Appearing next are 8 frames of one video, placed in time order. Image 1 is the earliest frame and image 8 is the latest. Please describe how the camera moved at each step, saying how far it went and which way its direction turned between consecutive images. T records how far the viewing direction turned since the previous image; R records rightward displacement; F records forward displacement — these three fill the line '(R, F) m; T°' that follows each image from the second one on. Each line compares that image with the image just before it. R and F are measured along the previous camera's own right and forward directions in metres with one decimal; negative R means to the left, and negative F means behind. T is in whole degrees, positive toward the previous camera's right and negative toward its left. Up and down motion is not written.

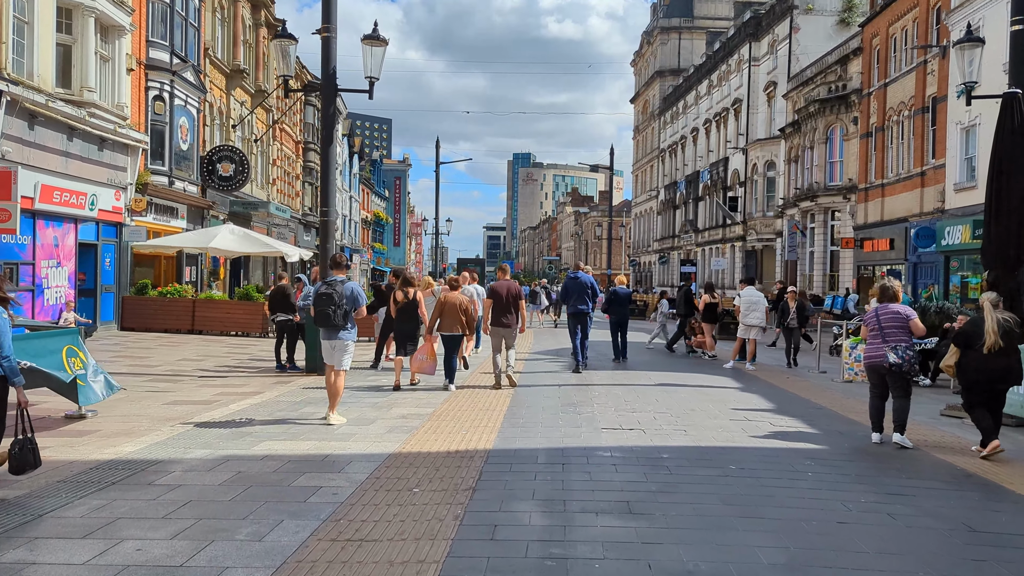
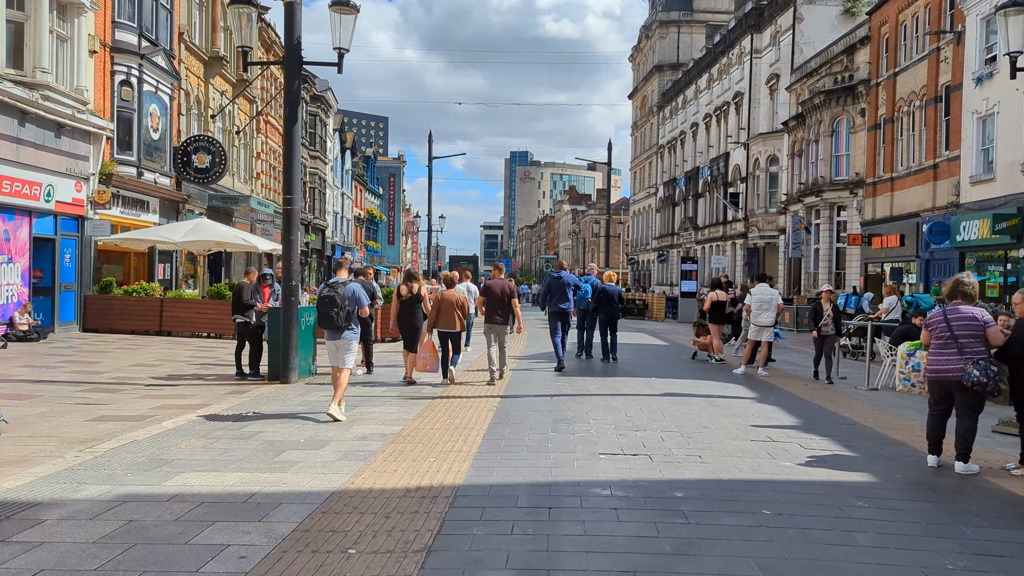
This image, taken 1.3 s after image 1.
(+0.1, +1.3) m; 0°
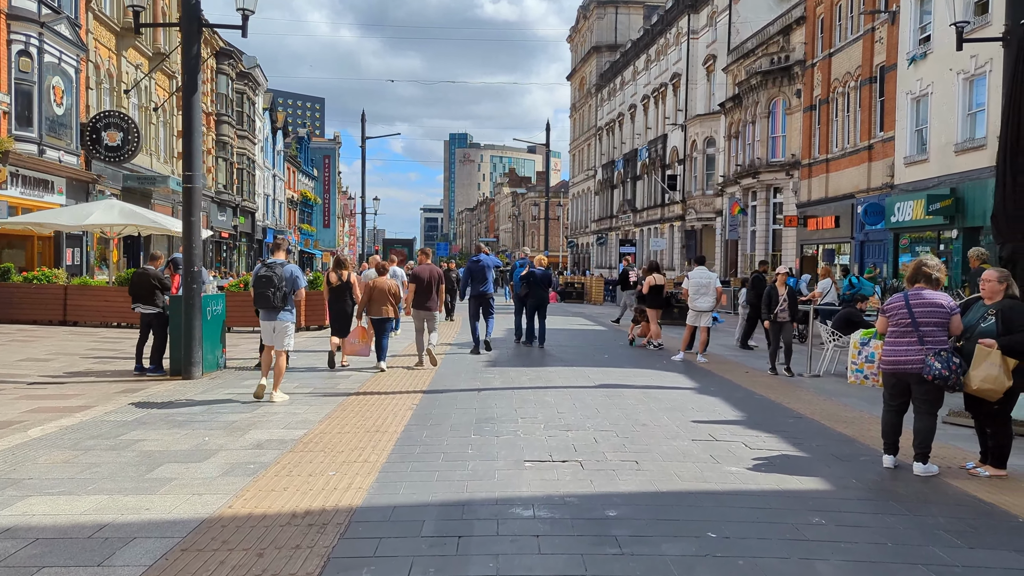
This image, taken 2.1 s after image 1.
(+0.2, +0.8) m; +4°
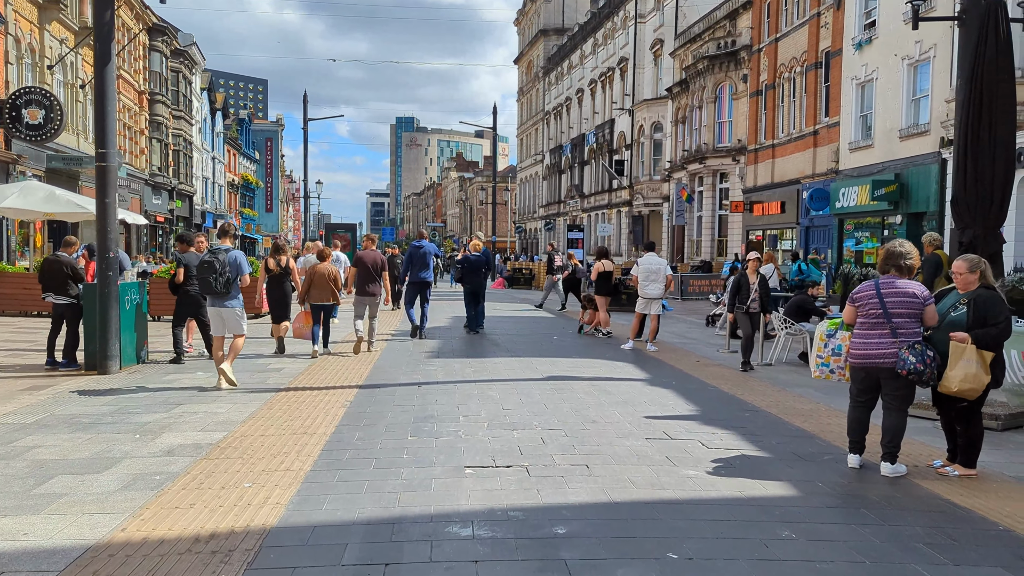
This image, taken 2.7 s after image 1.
(+0.1, +0.5) m; +3°
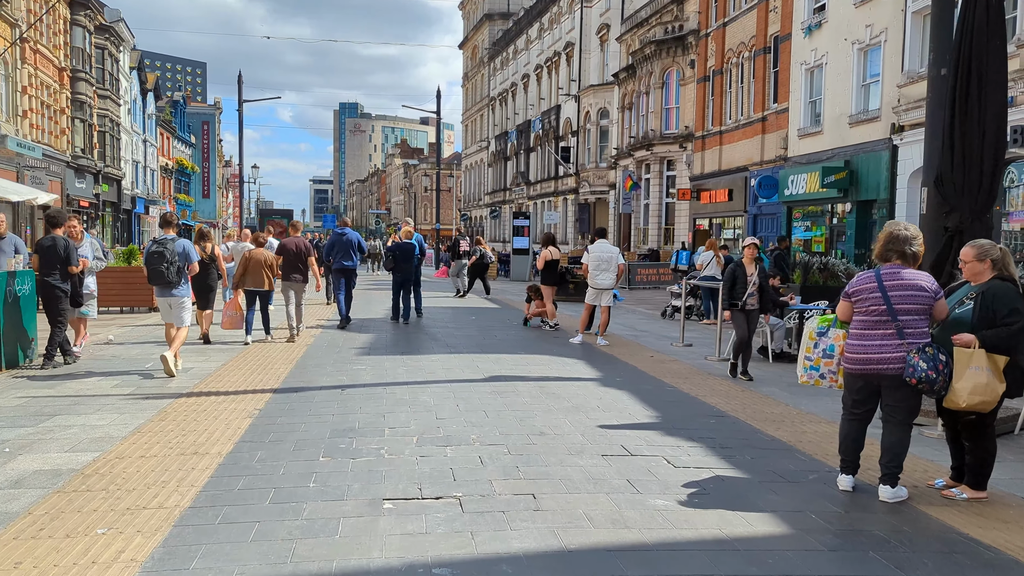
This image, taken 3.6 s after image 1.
(+0.1, +0.9) m; +4°
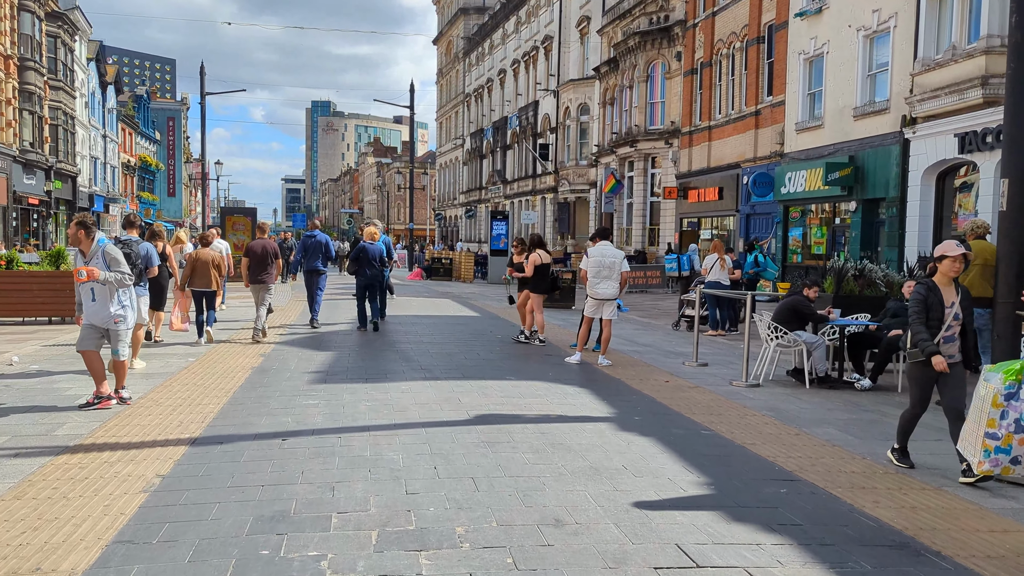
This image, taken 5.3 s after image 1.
(-0.1, +1.7) m; +2°
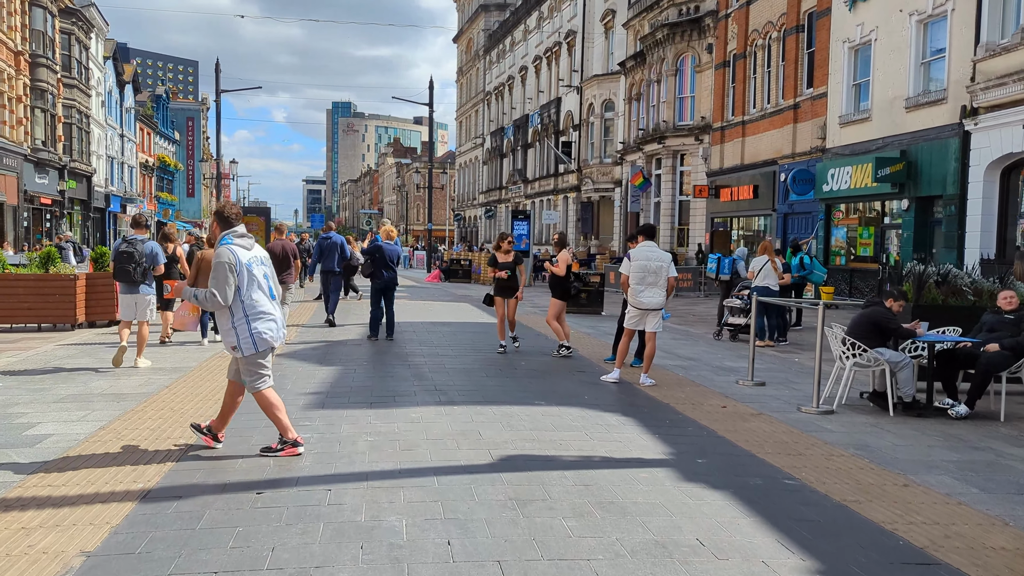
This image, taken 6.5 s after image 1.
(-0.1, +1.3) m; -1°
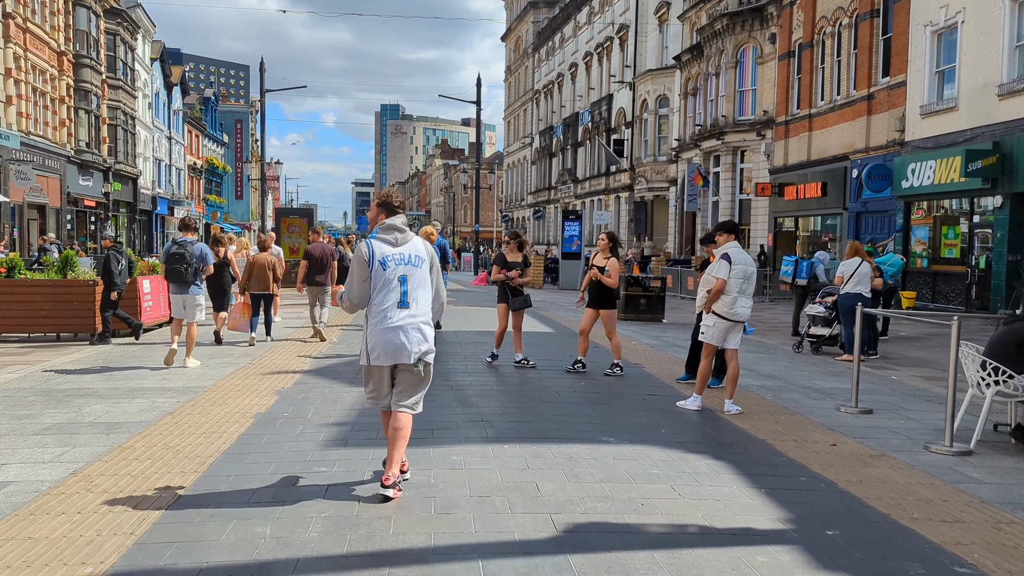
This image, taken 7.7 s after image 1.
(-0.1, +1.3) m; -3°
